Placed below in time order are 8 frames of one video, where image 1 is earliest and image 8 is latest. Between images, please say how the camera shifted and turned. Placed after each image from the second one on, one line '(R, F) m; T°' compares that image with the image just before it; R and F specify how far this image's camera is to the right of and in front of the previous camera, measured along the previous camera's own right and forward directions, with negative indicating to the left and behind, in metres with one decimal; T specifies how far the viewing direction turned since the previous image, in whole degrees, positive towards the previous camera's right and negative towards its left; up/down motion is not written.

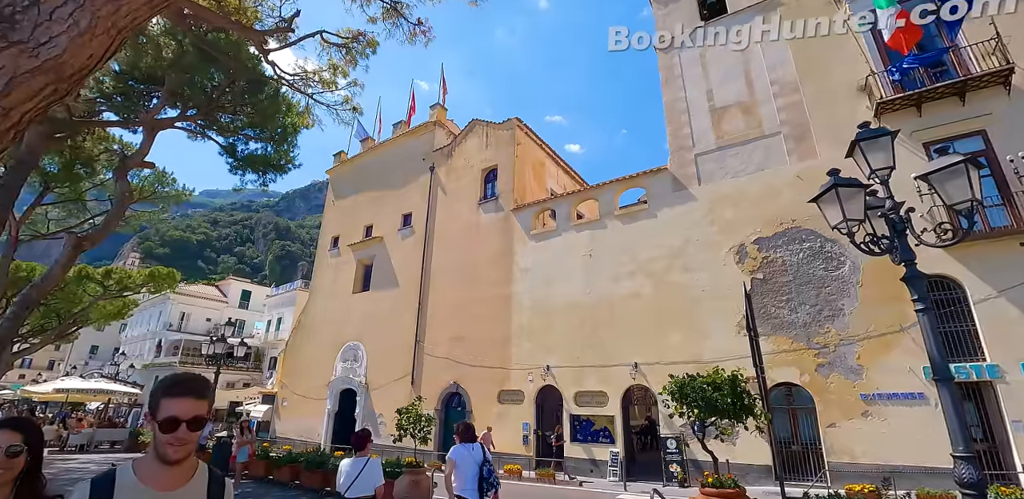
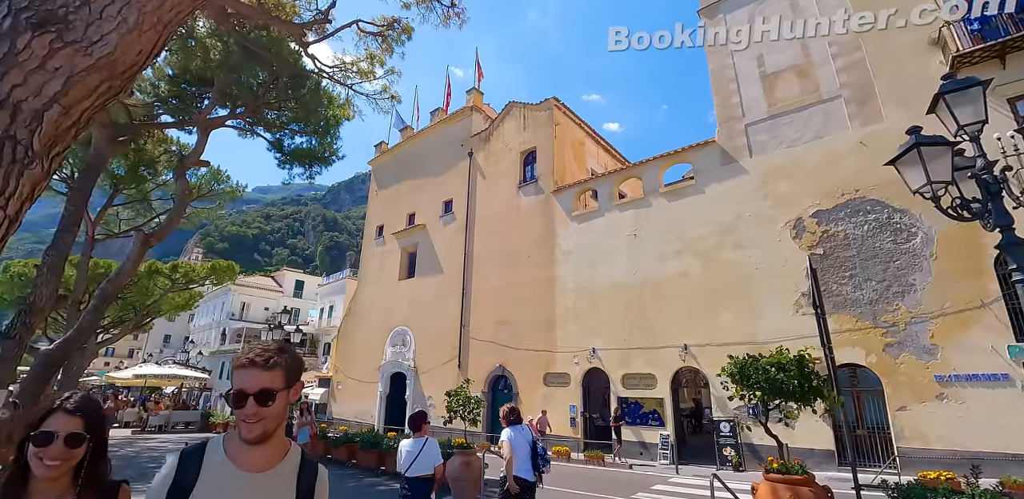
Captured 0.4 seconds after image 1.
(0.0, +0.1) m; -5°
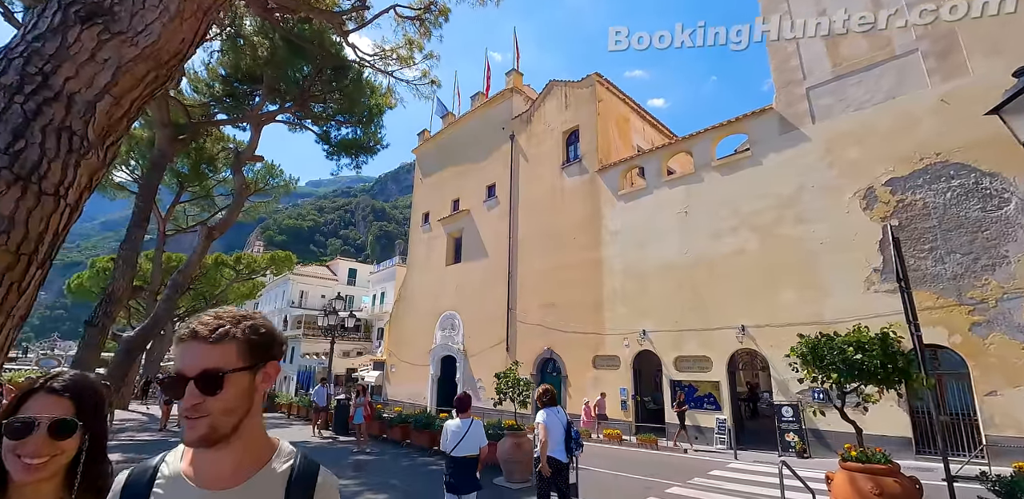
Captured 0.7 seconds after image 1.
(0.0, +0.1) m; -6°
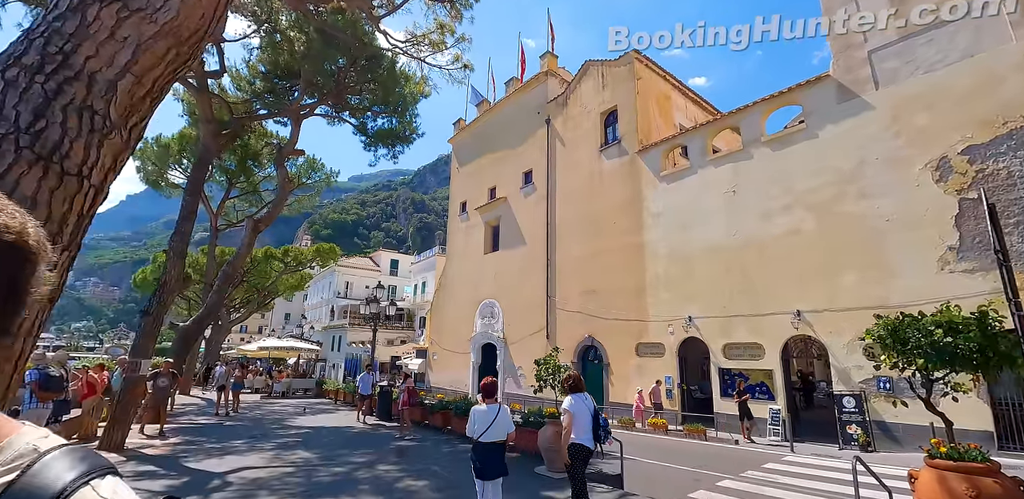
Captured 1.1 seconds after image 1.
(0.0, +0.2) m; -5°
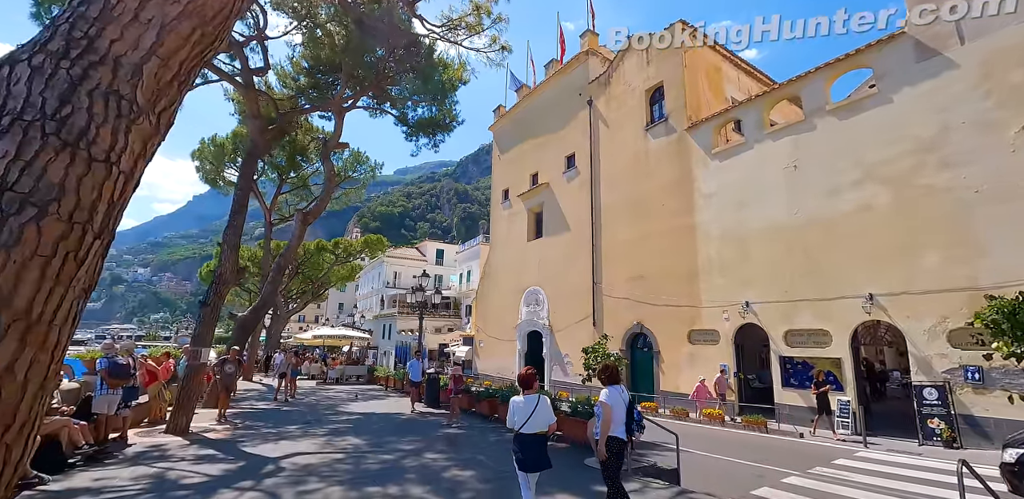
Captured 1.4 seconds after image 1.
(0.0, +0.2) m; -5°
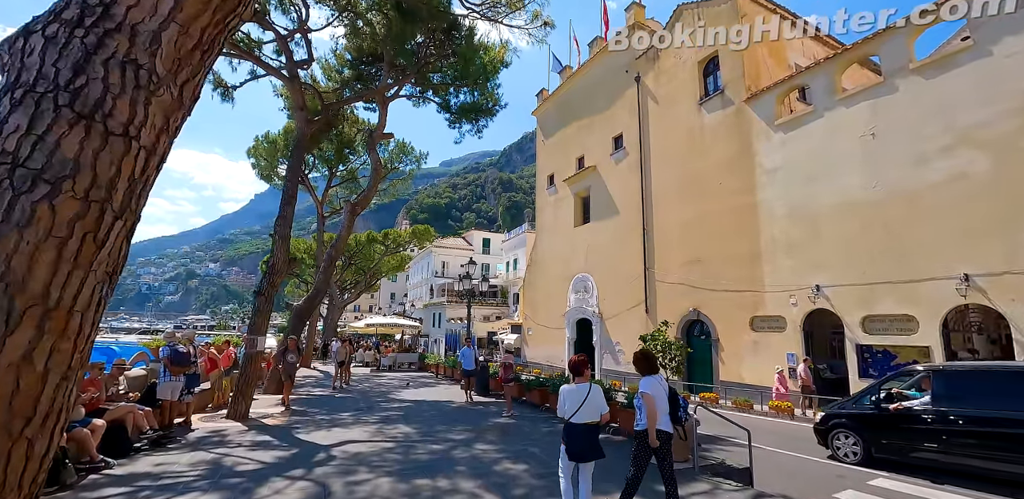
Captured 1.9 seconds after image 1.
(0.0, +0.3) m; -6°
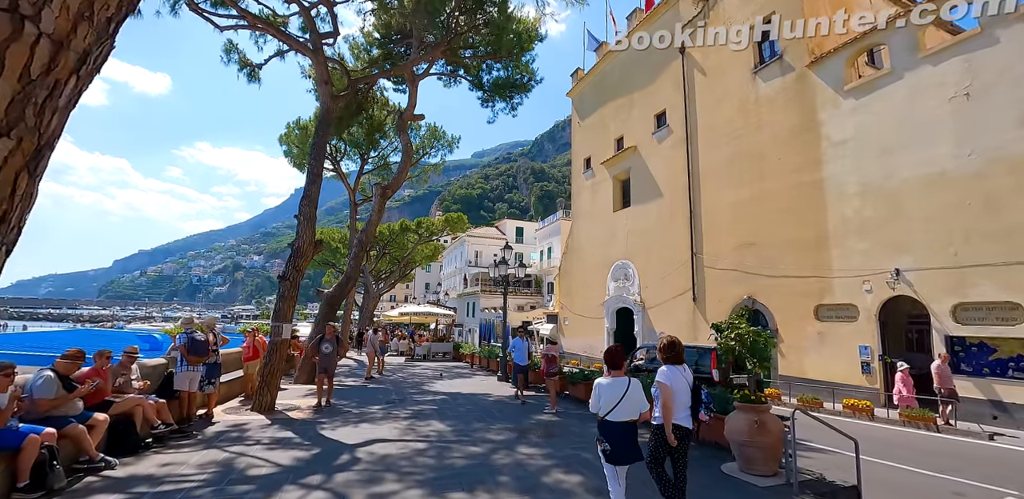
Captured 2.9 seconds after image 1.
(-0.1, +0.7) m; -4°
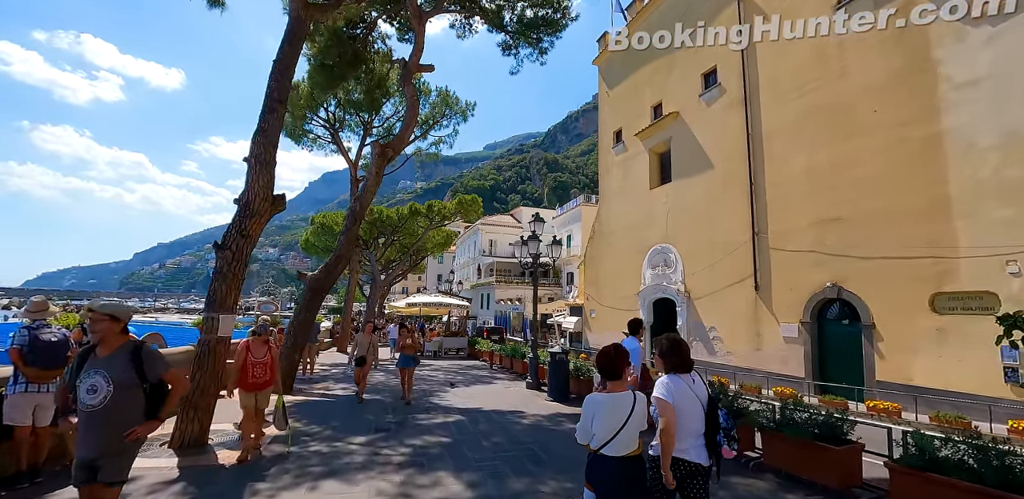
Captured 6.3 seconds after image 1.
(-0.4, +2.3) m; -1°
